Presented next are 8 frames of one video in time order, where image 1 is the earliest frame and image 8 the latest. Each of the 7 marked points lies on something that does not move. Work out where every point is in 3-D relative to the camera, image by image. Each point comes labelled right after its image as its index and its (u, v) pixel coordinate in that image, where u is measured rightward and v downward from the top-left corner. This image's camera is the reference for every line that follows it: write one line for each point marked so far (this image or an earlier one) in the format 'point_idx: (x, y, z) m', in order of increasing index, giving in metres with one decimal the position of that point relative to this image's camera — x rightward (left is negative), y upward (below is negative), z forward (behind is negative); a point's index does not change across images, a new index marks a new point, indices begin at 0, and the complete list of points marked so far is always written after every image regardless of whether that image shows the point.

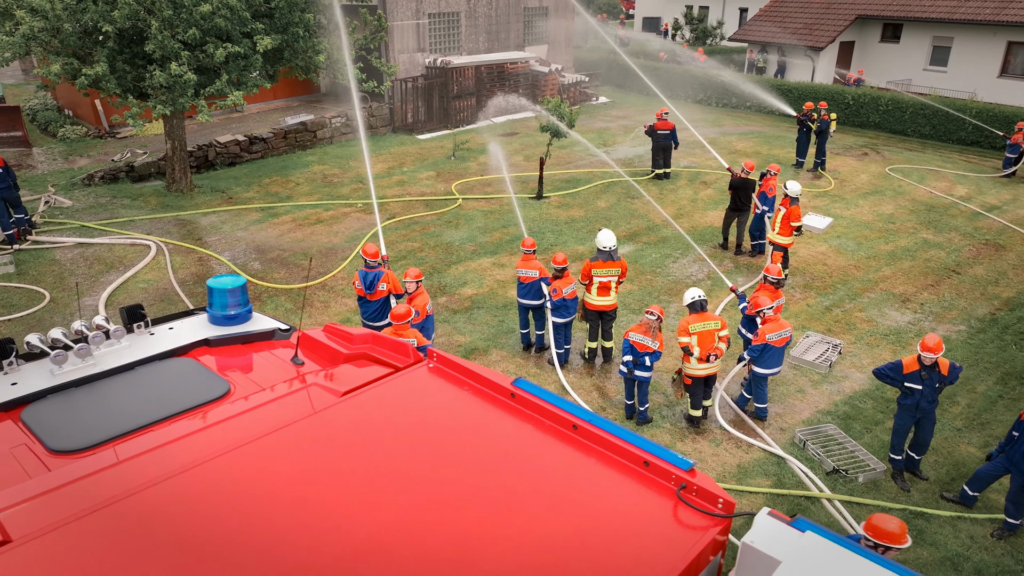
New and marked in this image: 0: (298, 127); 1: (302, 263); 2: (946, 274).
0: (-5.0, +3.7, +16.7) m
1: (-3.2, +0.4, +11.2) m
2: (+7.0, +0.2, +11.7) m
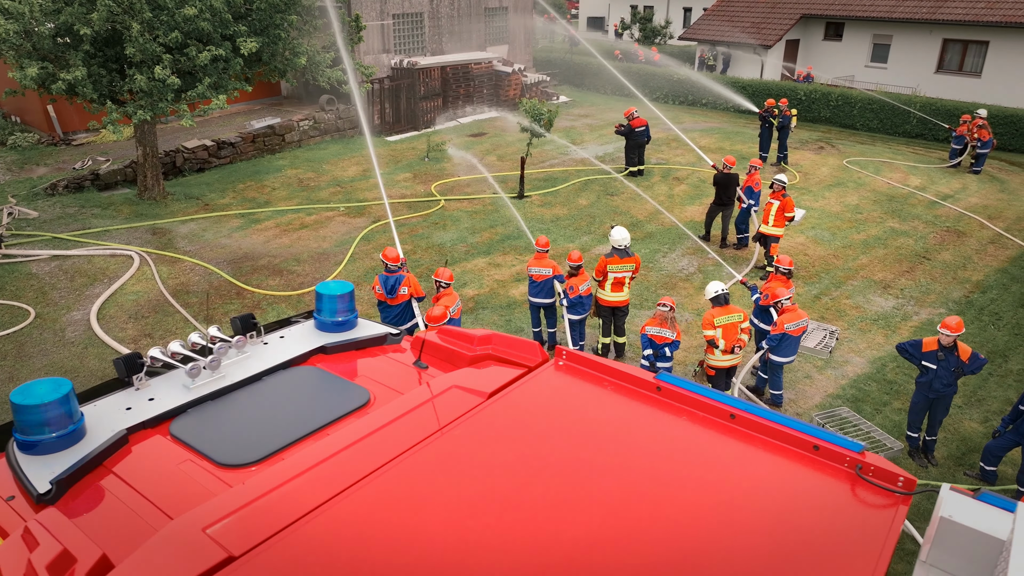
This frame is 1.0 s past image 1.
0: (-5.5, +3.5, +16.4) m
1: (-3.3, +0.3, +11.0) m
2: (+6.9, +0.5, +12.3) m
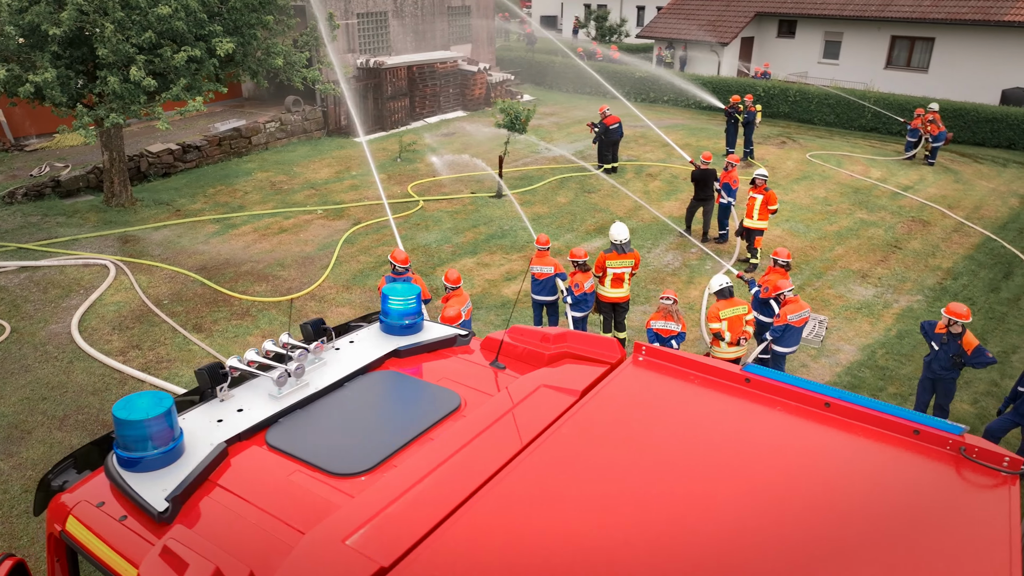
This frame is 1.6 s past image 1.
0: (-6.1, +3.4, +16.0) m
1: (-3.4, +0.2, +10.7) m
2: (+6.6, +0.7, +12.8) m
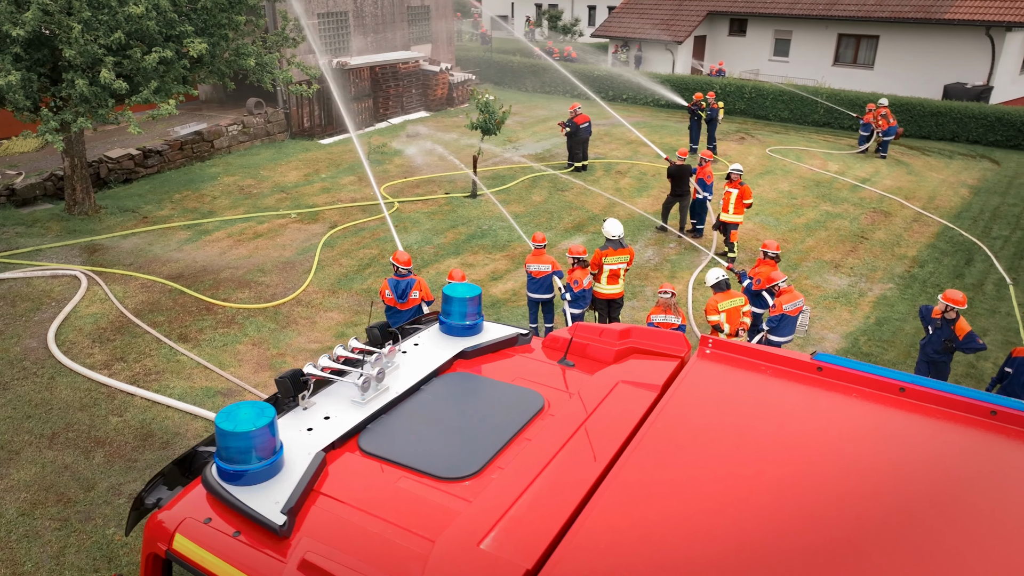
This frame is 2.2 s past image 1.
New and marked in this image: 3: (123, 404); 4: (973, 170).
0: (-6.8, +3.2, +15.5) m
1: (-3.6, +0.1, +10.5) m
2: (+6.2, +0.9, +13.2) m
3: (-4.0, -1.2, +7.5) m
4: (+11.7, +3.0, +18.5) m
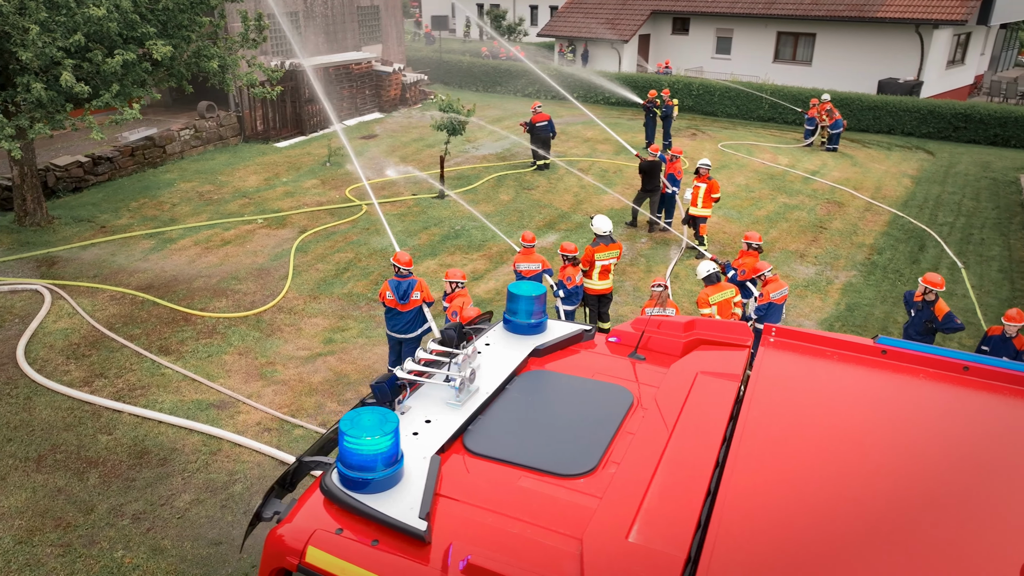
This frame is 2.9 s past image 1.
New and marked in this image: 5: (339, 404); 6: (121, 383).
0: (-7.5, +3.0, +14.9) m
1: (-3.8, 0.0, +10.2) m
2: (+5.7, +1.1, +13.7) m
3: (-4.0, -1.3, +7.2) m
4: (+10.6, +3.4, +19.4) m
5: (-1.8, -1.2, +7.6) m
6: (-4.2, -1.0, +7.8) m
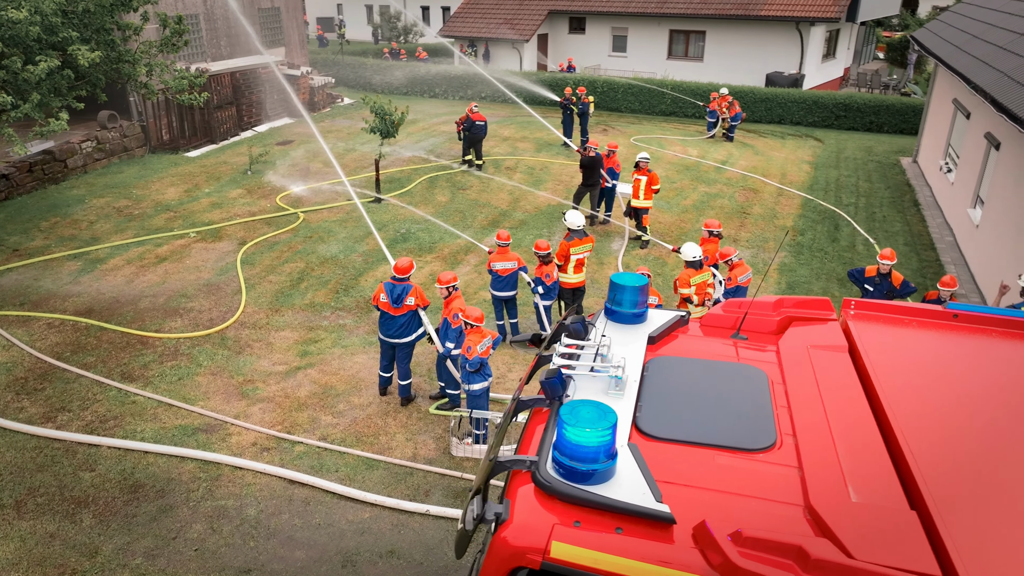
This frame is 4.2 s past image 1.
0: (-8.8, +2.5, +13.8) m
1: (-4.3, -0.2, +9.6) m
2: (+4.6, +1.4, +14.5) m
3: (-3.9, -1.5, +6.7) m
4: (+8.4, +4.0, +20.9) m
5: (-1.8, -1.3, +7.4) m
6: (-4.2, -1.3, +7.2) m
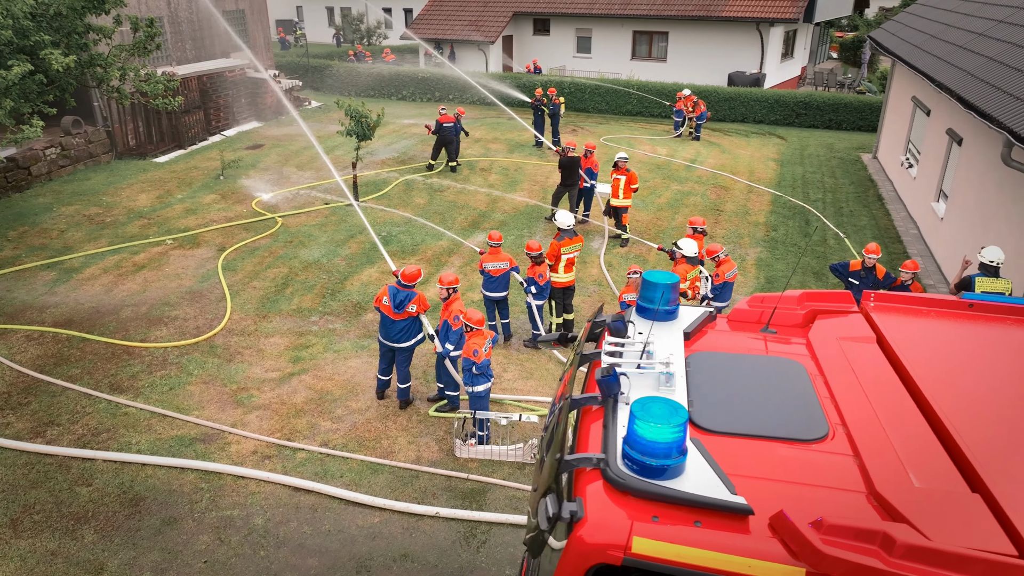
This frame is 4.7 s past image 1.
0: (-9.2, +2.3, +13.3) m
1: (-4.4, -0.3, +9.4) m
2: (+4.1, +1.5, +14.8) m
3: (-3.8, -1.6, +6.5) m
4: (+7.5, +4.2, +21.4) m
5: (-1.8, -1.4, +7.4) m
6: (-4.2, -1.4, +7.0) m
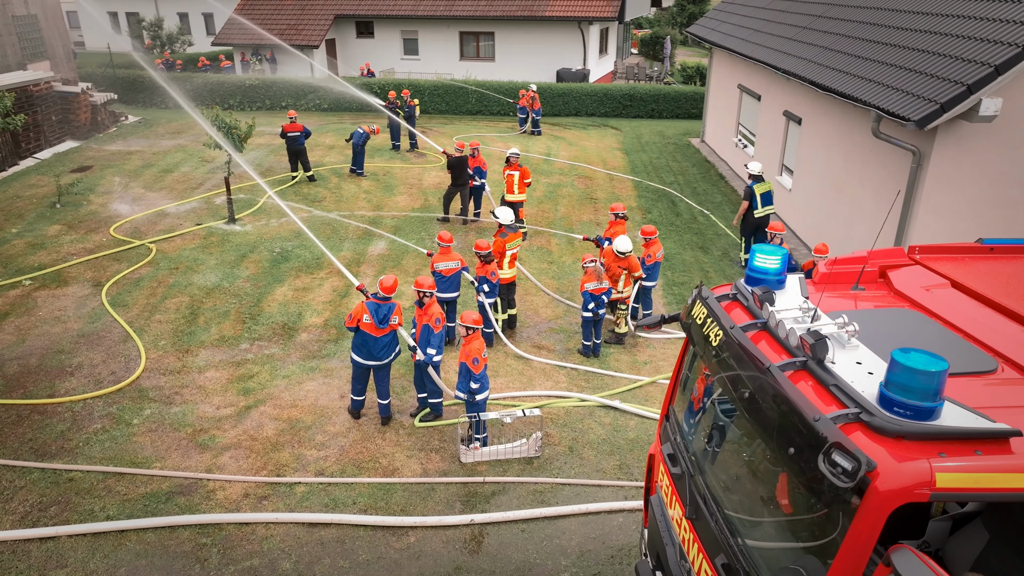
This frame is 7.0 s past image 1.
0: (-10.8, +1.2, +10.7) m
1: (-5.0, -0.8, +8.2) m
2: (+1.7, +1.8, +15.5) m
3: (-3.5, -2.0, +5.5) m
4: (+3.0, +4.8, +22.8) m
5: (-1.8, -1.5, +6.9) m
6: (-4.0, -1.8, +6.0) m
